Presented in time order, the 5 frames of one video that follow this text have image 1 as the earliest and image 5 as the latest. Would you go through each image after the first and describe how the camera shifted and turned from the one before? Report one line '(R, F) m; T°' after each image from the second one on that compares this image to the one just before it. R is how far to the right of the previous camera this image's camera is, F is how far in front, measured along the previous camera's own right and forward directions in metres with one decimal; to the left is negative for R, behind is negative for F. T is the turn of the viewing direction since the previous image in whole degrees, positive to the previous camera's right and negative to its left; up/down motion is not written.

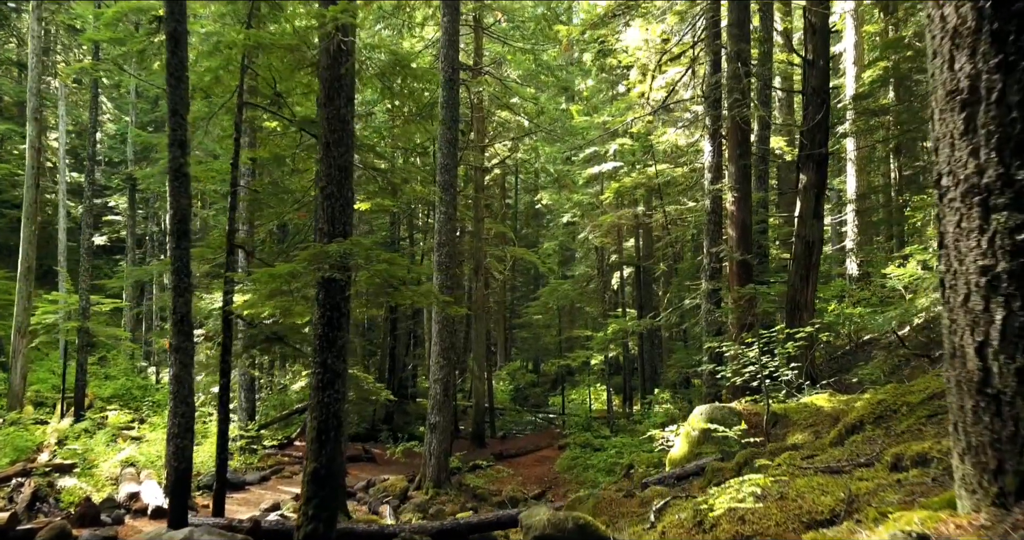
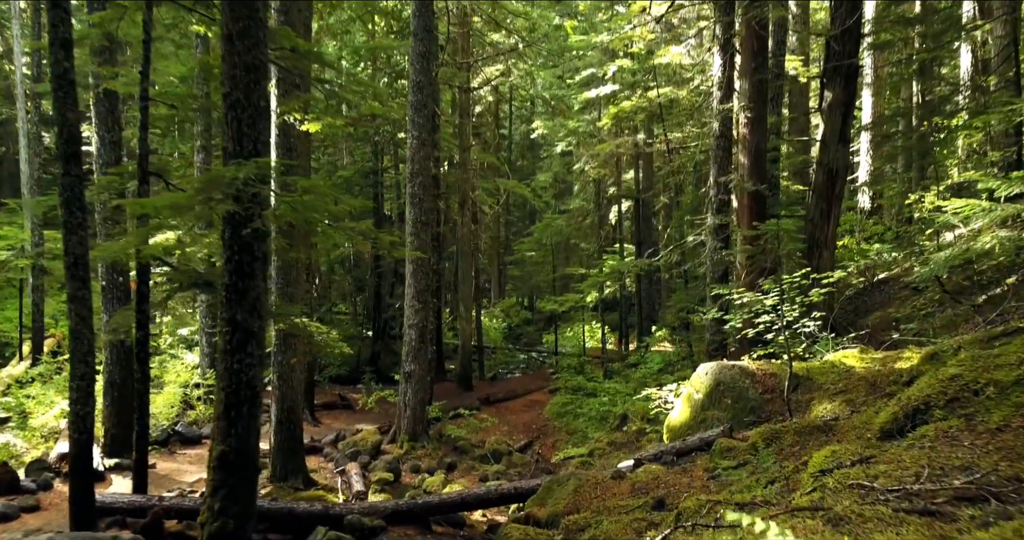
(+0.3, +1.3) m; 0°
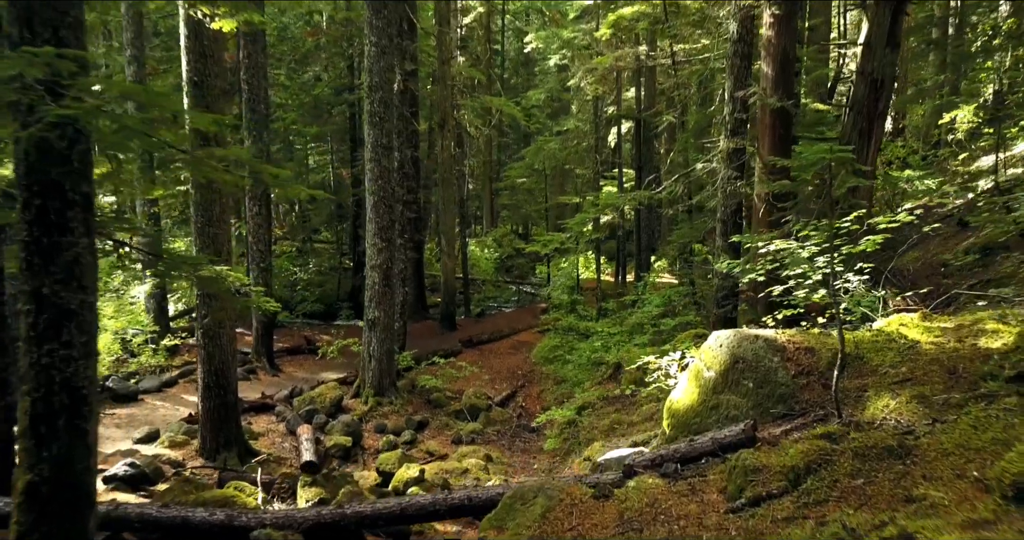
(+0.3, +1.5) m; 0°
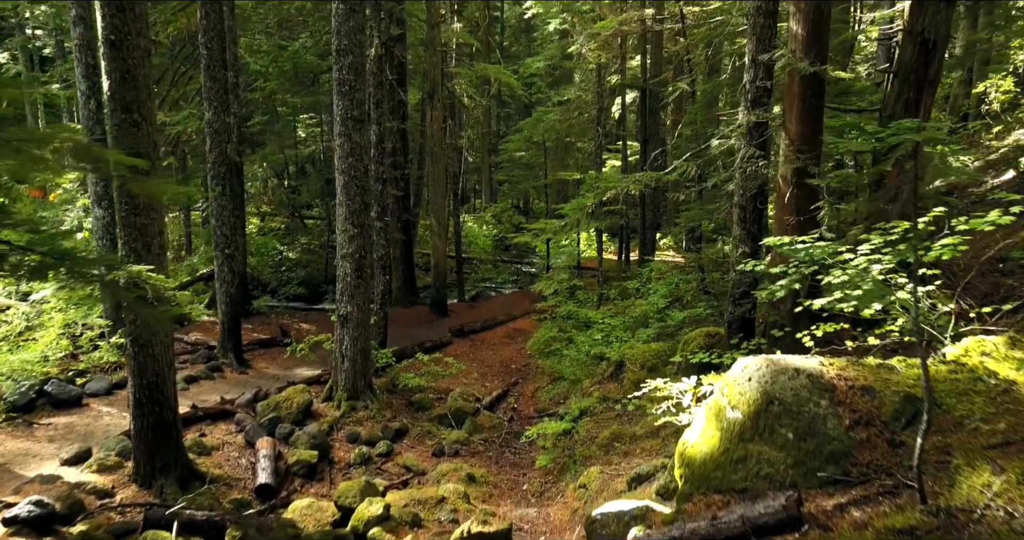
(+0.2, +1.1) m; 0°
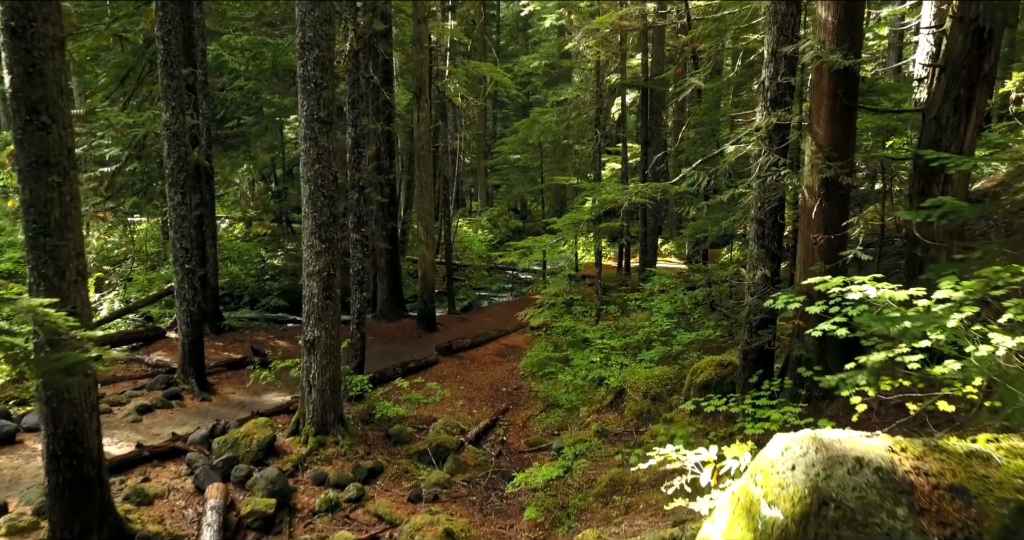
(+0.1, +0.9) m; 0°
